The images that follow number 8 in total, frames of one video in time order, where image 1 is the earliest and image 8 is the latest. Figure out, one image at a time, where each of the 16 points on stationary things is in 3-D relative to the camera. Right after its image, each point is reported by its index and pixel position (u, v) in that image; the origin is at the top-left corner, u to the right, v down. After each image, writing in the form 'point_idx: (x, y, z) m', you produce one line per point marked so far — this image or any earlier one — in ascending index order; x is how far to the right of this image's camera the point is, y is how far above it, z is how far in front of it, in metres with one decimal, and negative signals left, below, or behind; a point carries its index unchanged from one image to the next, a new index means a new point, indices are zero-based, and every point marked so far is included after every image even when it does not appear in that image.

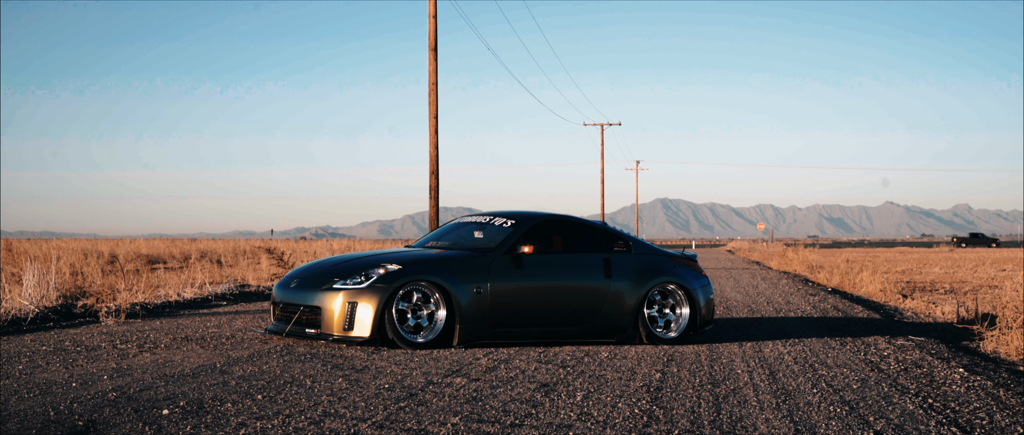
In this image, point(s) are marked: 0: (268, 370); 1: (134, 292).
0: (-1.8, -1.1, +5.9) m
1: (-6.2, -1.2, +13.0) m
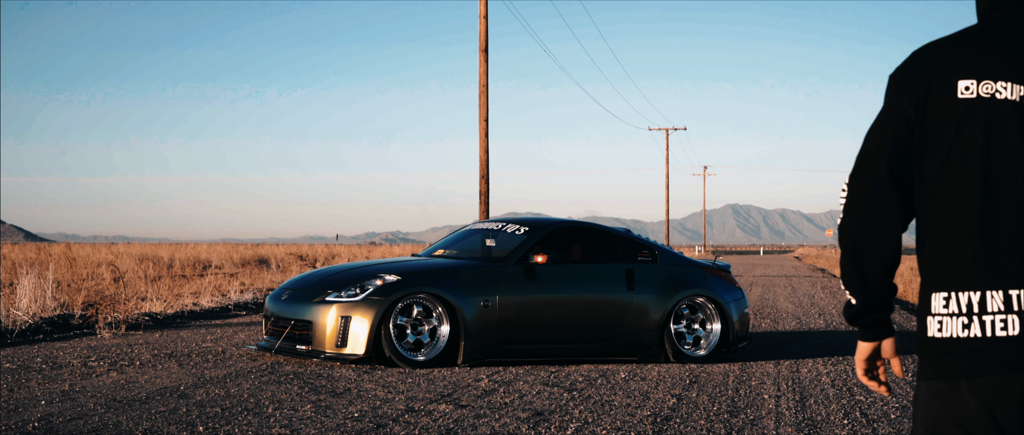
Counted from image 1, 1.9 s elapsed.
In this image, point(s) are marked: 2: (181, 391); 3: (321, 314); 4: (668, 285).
0: (-1.9, -1.2, +5.4) m
1: (-5.8, -1.3, +12.9) m
2: (-2.2, -1.2, +5.3) m
3: (-1.7, -0.8, +7.1) m
4: (+1.7, -0.7, +8.7) m
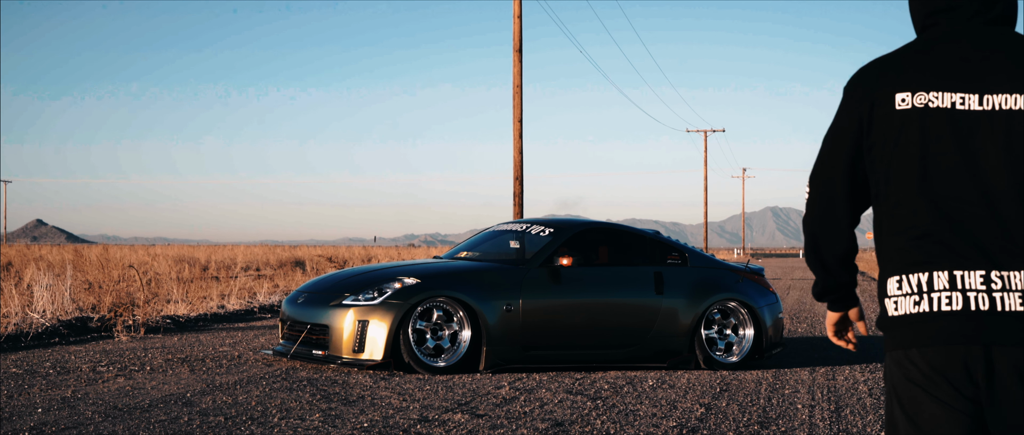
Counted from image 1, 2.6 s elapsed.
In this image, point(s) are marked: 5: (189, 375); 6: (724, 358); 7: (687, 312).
0: (-1.8, -1.2, +5.2) m
1: (-5.4, -1.4, +12.8) m
2: (-2.1, -1.2, +5.1) m
3: (-1.5, -0.9, +6.9) m
4: (+1.9, -0.7, +8.4) m
5: (-2.4, -1.2, +6.1) m
6: (+2.2, -1.5, +8.4) m
7: (+1.8, -1.0, +8.2) m
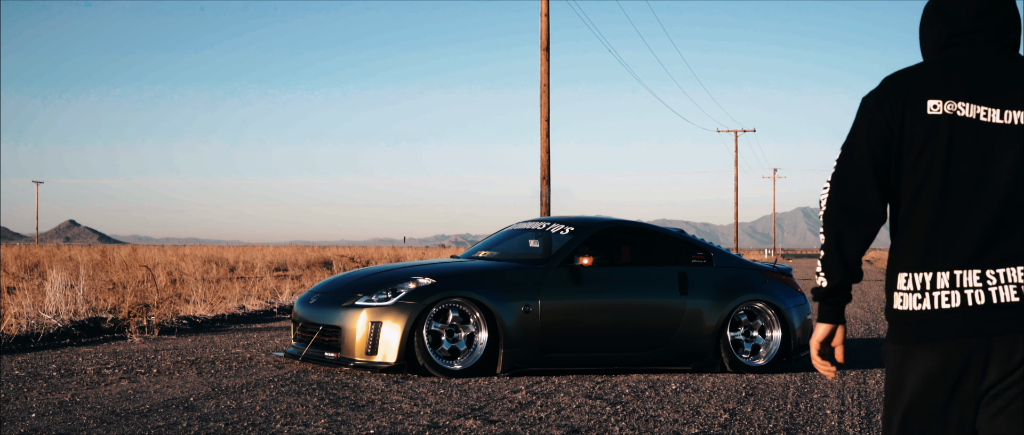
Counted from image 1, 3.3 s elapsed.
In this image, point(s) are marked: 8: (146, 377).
0: (-1.7, -1.2, +5.0) m
1: (-5.0, -1.4, +12.7) m
2: (-2.0, -1.1, +5.0) m
3: (-1.3, -0.8, +6.7) m
4: (+2.1, -0.7, +8.0) m
5: (-2.3, -1.2, +5.9) m
6: (+2.4, -1.4, +8.1) m
7: (+2.0, -0.9, +7.9) m
8: (-2.6, -1.1, +5.7) m
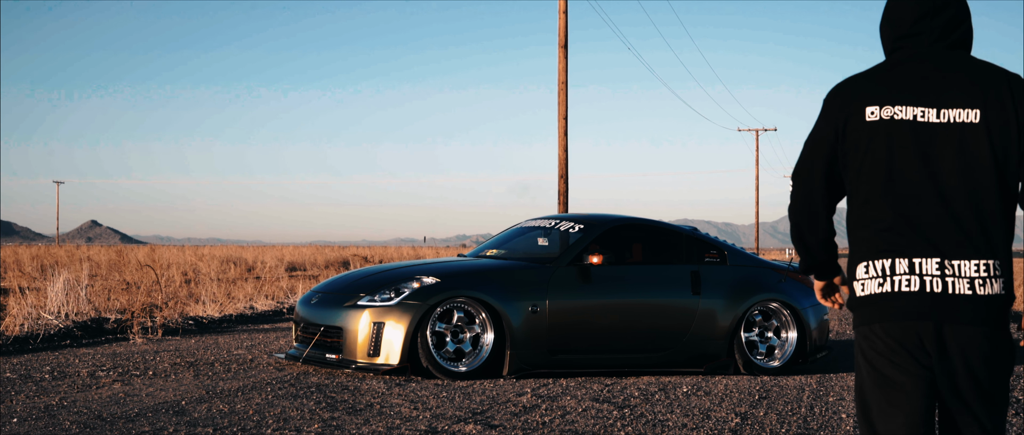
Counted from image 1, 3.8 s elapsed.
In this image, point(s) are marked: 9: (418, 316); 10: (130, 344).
0: (-1.7, -1.2, +4.9) m
1: (-4.8, -1.4, +12.6) m
2: (-2.0, -1.1, +4.8) m
3: (-1.3, -0.8, +6.5) m
4: (+2.2, -0.7, +7.8) m
5: (-2.3, -1.2, +5.7) m
6: (+2.5, -1.4, +7.8) m
7: (+2.0, -0.9, +7.7) m
8: (-2.6, -1.1, +5.6) m
9: (-0.8, -0.8, +6.5) m
10: (-3.6, -1.2, +7.6) m
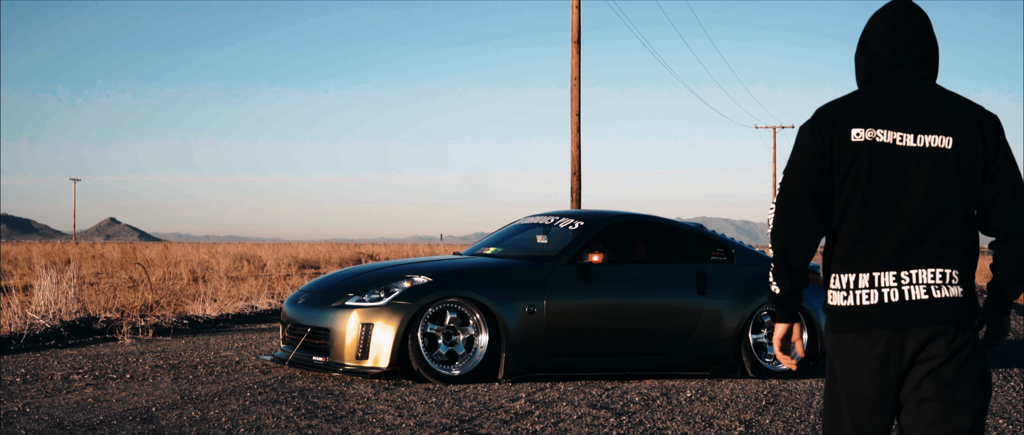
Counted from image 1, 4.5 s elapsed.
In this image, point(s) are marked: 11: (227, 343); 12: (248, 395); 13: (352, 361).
0: (-1.7, -1.2, +4.6) m
1: (-4.8, -1.3, +12.4) m
2: (-2.1, -1.1, +4.6) m
3: (-1.3, -0.8, +6.2) m
4: (+2.2, -0.7, +7.5) m
5: (-2.3, -1.1, +5.5) m
6: (+2.5, -1.4, +7.5) m
7: (+2.0, -0.9, +7.4) m
8: (-2.6, -1.1, +5.4) m
9: (-0.8, -0.8, +6.2) m
10: (-3.6, -1.2, +7.4) m
11: (-2.8, -1.2, +7.9) m
12: (-1.7, -1.2, +5.3) m
13: (-1.2, -1.1, +6.2) m
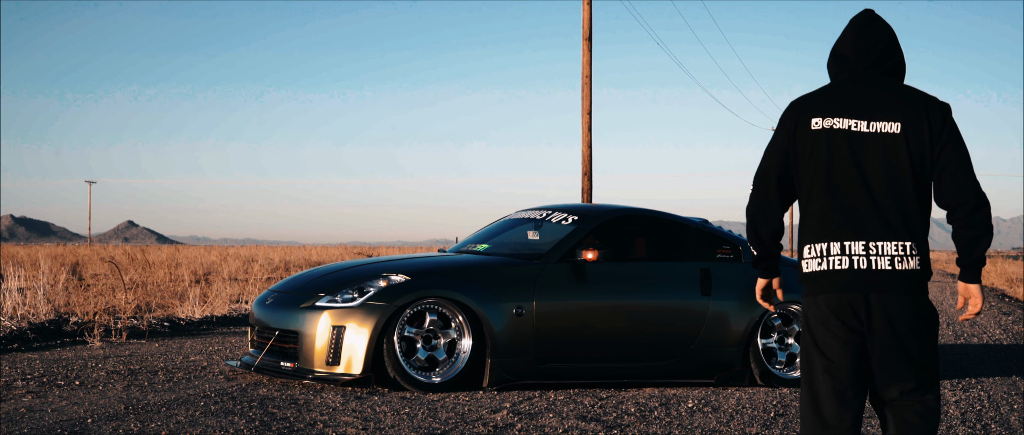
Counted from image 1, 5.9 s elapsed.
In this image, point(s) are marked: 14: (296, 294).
0: (-1.9, -1.1, +4.2) m
1: (-4.8, -1.3, +12.1) m
2: (-2.2, -1.1, +4.1) m
3: (-1.4, -0.8, +5.8) m
4: (+2.1, -0.6, +6.9) m
5: (-2.5, -1.1, +5.1) m
6: (+2.4, -1.3, +7.0) m
7: (+1.9, -0.8, +6.8) m
8: (-2.8, -1.1, +4.9) m
9: (-0.9, -0.7, +5.8) m
10: (-3.7, -1.1, +6.9) m
11: (-2.9, -1.2, +7.5) m
12: (-1.9, -1.1, +4.9) m
13: (-1.3, -1.1, +5.7) m
14: (-1.6, -0.6, +6.0) m
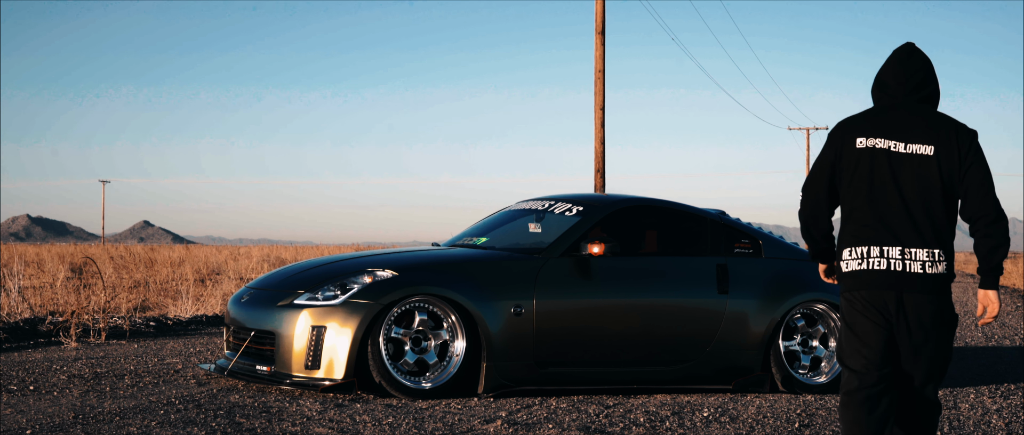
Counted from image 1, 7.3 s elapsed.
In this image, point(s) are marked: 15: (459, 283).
0: (-1.9, -1.0, +3.7) m
1: (-4.7, -1.2, +11.6) m
2: (-2.3, -1.0, +3.7) m
3: (-1.5, -0.7, +5.3) m
4: (+2.1, -0.6, +6.4) m
5: (-2.5, -1.0, +4.6) m
6: (+2.4, -1.3, +6.4) m
7: (+1.9, -0.8, +6.3) m
8: (-2.8, -1.0, +4.5) m
9: (-0.9, -0.7, +5.3) m
10: (-3.7, -1.1, +6.5) m
11: (-2.9, -1.2, +7.0) m
12: (-1.9, -1.1, +4.4) m
13: (-1.4, -1.0, +5.2) m
14: (-1.6, -0.5, +5.5) m
15: (-0.4, -0.5, +5.6) m
